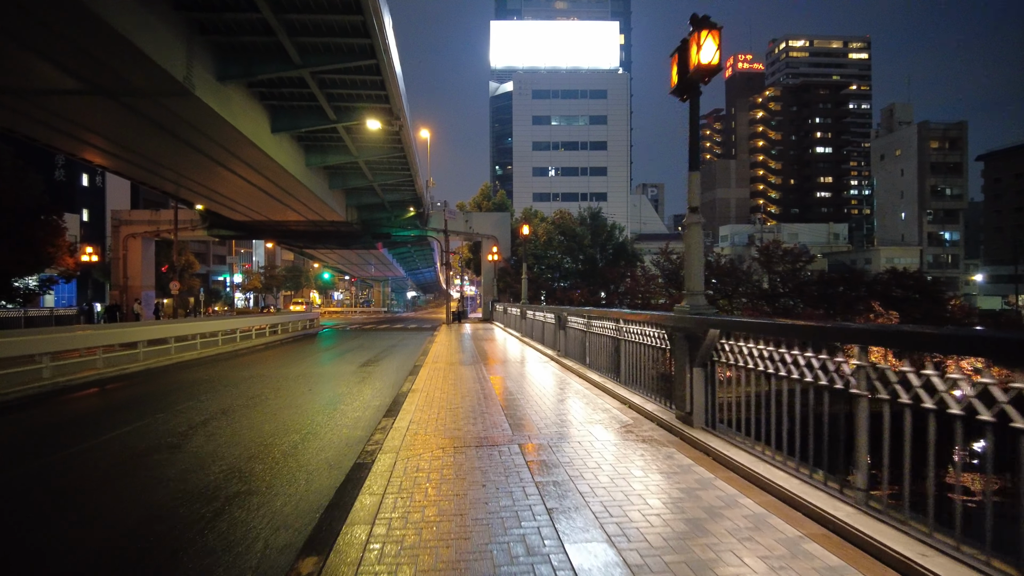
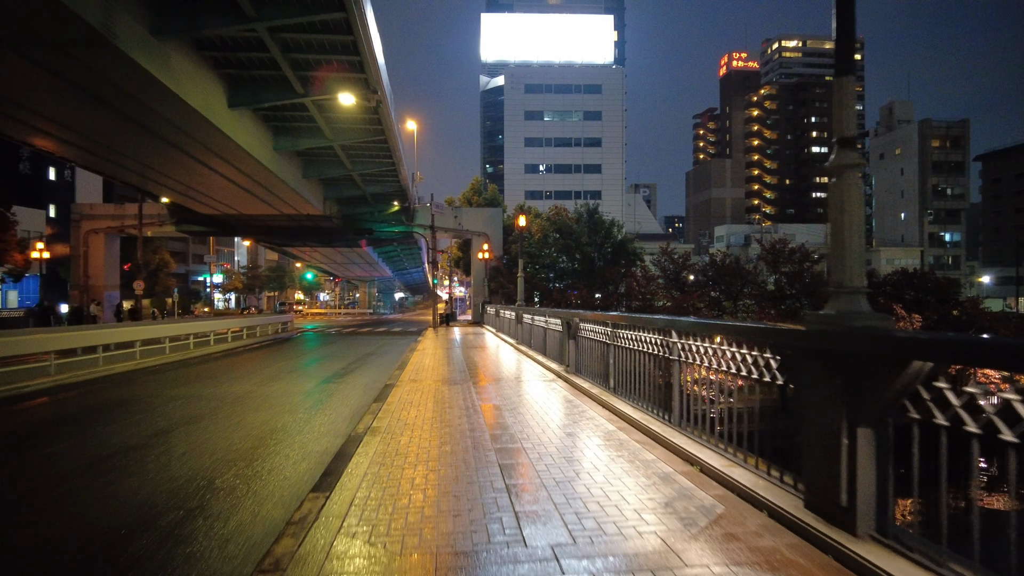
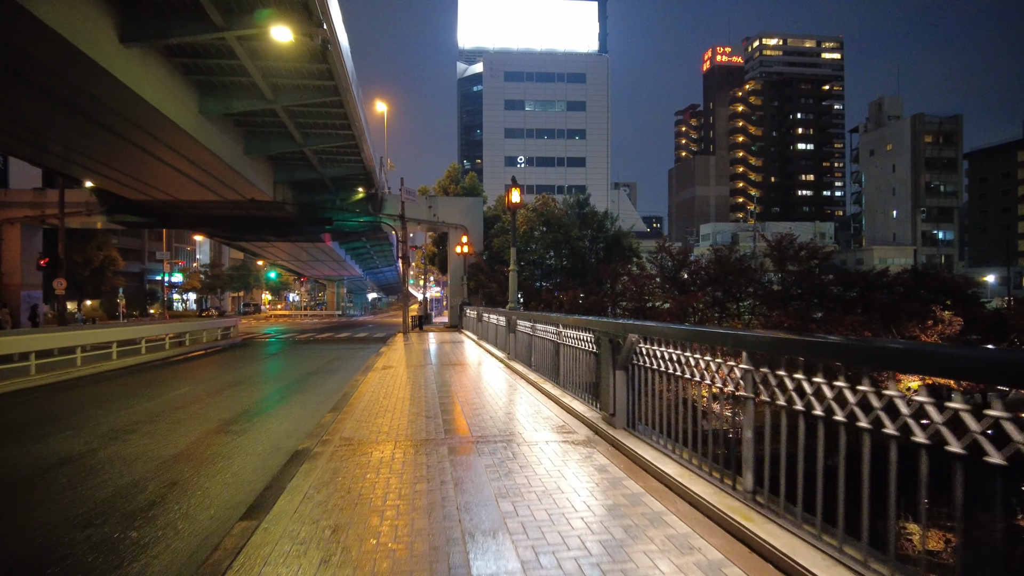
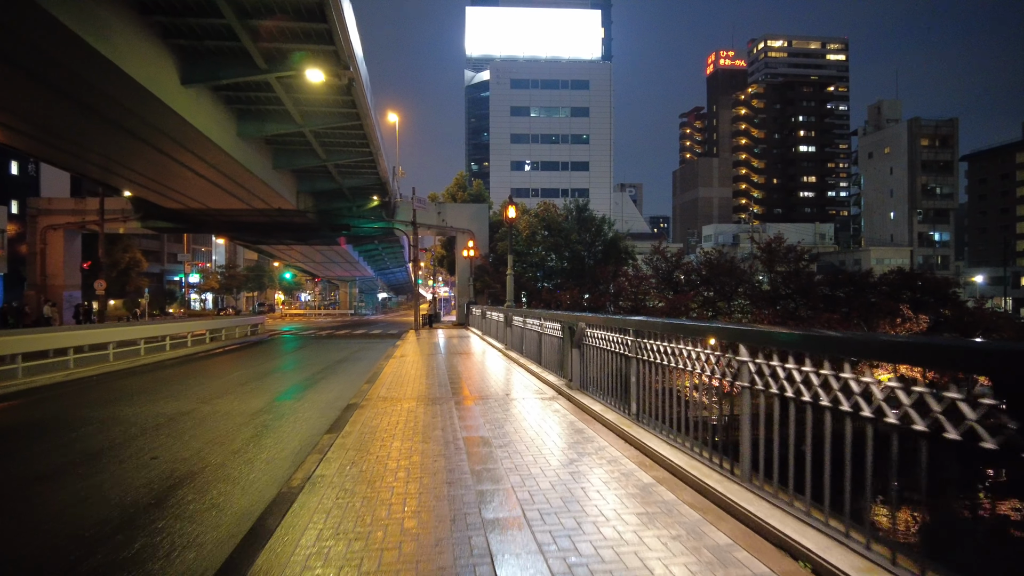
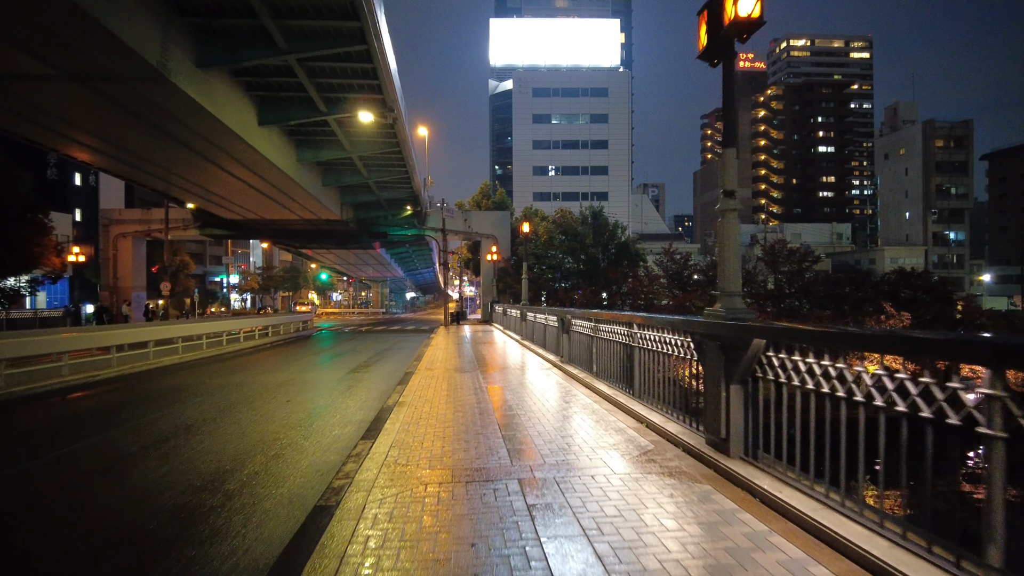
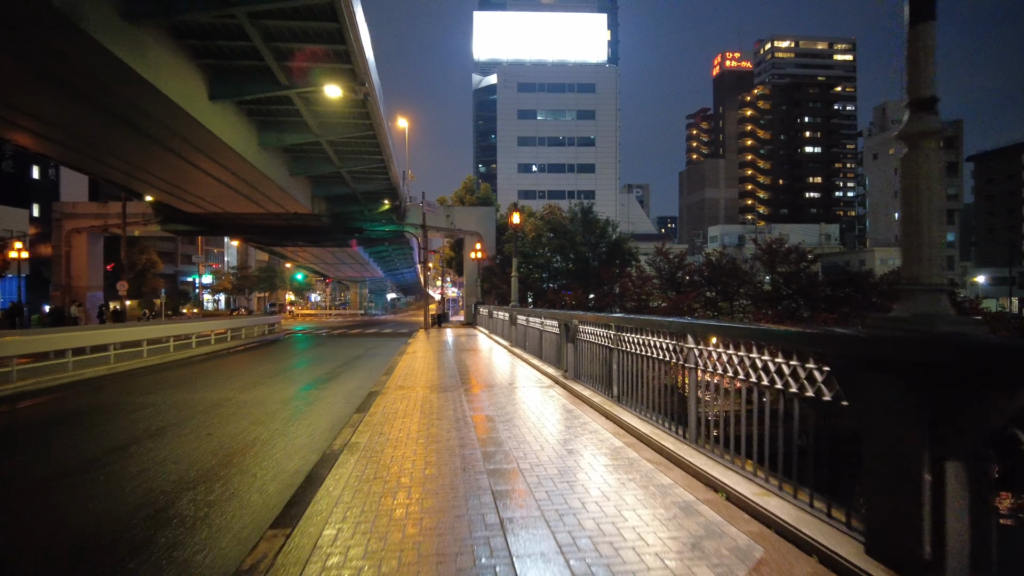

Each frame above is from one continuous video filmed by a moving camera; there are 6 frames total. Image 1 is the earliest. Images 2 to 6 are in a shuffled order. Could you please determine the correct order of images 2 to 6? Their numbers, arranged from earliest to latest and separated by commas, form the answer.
5, 2, 6, 4, 3
